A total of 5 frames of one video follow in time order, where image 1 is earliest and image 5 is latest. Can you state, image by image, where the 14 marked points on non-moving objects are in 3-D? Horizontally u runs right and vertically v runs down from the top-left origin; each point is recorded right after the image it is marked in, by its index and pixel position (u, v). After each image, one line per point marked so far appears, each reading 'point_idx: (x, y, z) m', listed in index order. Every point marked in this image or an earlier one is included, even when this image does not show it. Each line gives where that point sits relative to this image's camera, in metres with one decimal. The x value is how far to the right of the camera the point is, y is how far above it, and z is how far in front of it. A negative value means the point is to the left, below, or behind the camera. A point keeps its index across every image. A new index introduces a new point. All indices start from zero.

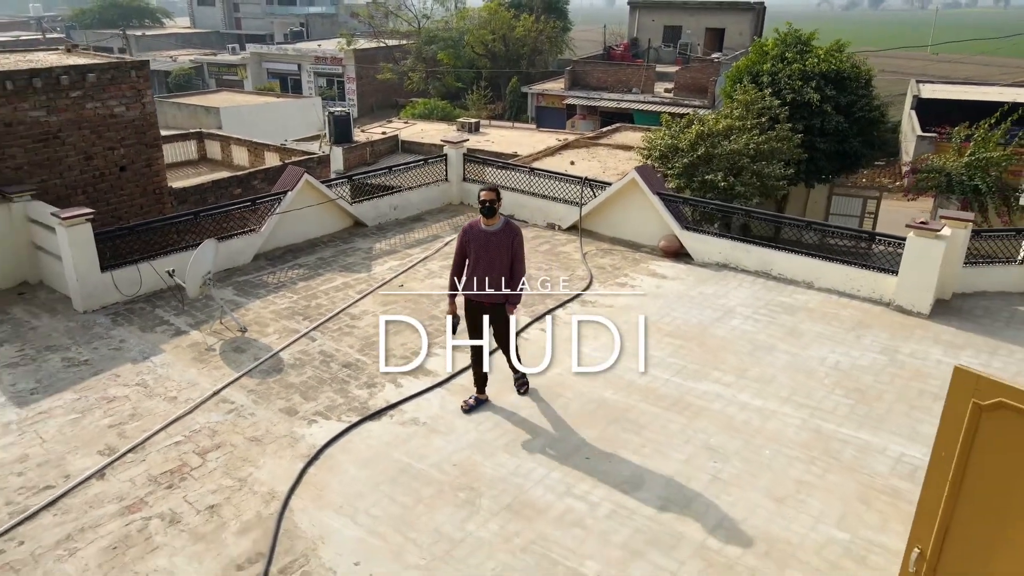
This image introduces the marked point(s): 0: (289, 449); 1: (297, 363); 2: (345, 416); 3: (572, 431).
0: (-1.4, -1.0, +4.4) m
1: (-1.6, -0.5, +5.4) m
2: (-1.1, -0.8, +4.8) m
3: (+0.4, -0.9, +4.6) m
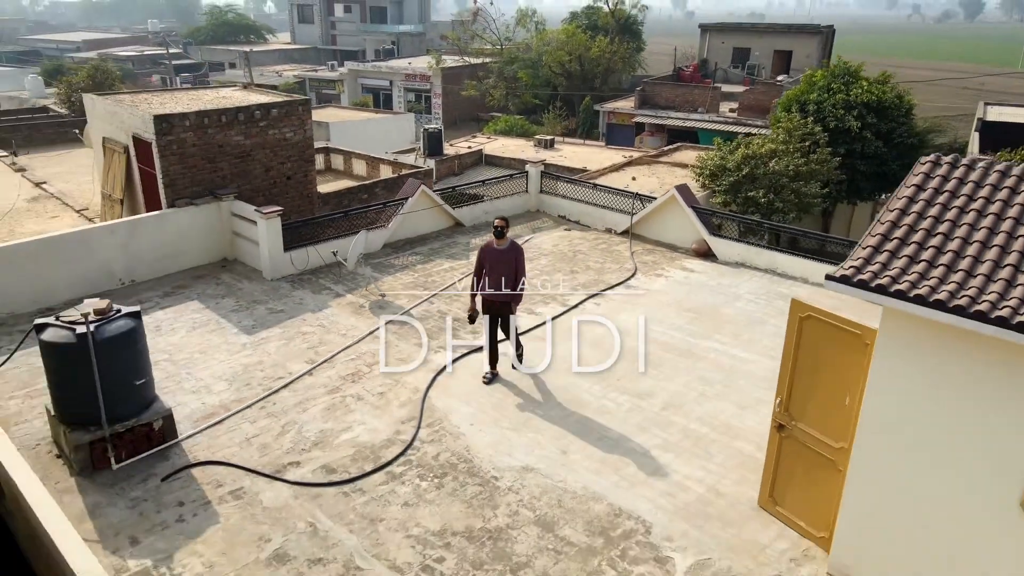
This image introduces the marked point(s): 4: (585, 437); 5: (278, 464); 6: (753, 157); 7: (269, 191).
0: (-0.8, -0.7, +6.8) m
1: (-1.0, -0.3, +7.8) m
2: (-0.5, -0.6, +7.1) m
3: (+0.9, -0.7, +6.8) m
4: (+0.6, -1.2, +5.6) m
5: (-1.7, -1.3, +5.3) m
6: (+4.8, +2.6, +14.4) m
7: (-3.3, +1.3, +10.0) m
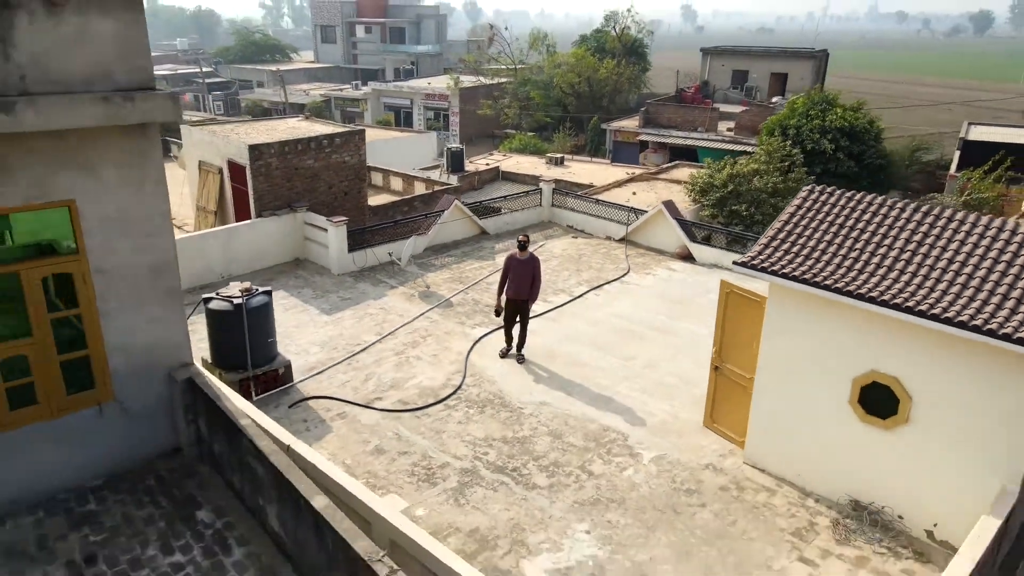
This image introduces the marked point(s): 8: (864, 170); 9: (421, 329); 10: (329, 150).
0: (-0.6, -0.6, +9.0) m
1: (-0.7, -0.2, +10.0) m
2: (-0.3, -0.5, +9.3) m
3: (+1.1, -0.6, +9.0) m
4: (+0.8, -1.0, +7.8) m
5: (-1.5, -1.1, +7.5) m
6: (+5.2, +2.6, +16.6) m
7: (-3.1, +1.4, +12.3) m
8: (+9.2, +3.1, +18.9) m
9: (-1.2, -0.5, +9.2) m
10: (-3.0, +2.3, +12.0) m
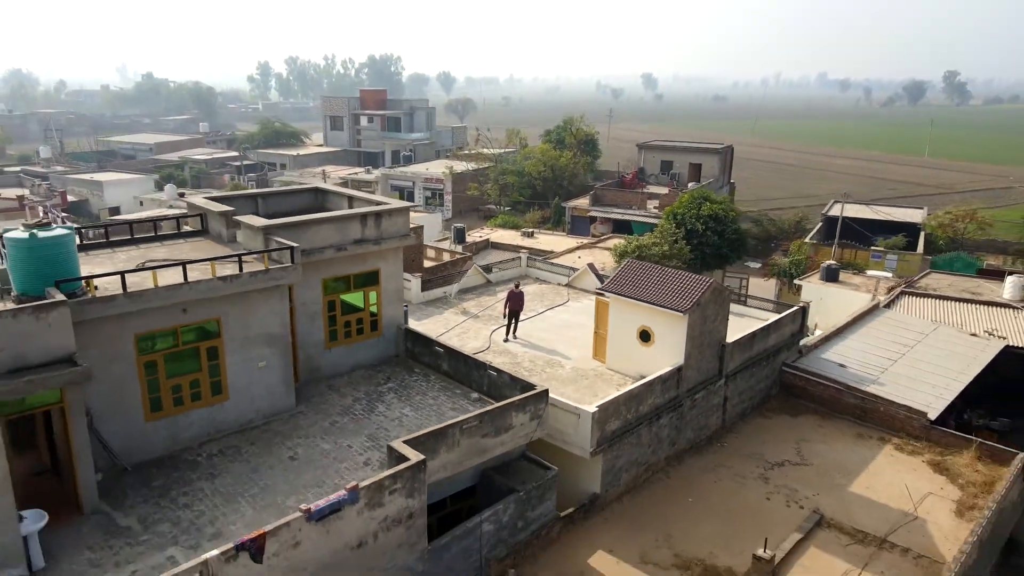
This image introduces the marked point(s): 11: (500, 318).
0: (-0.7, -1.1, +18.8) m
1: (-0.8, -0.8, +19.9) m
2: (-0.4, -1.0, +19.2) m
3: (+1.1, -1.1, +18.9) m
4: (+0.8, -1.4, +17.7) m
5: (-1.5, -1.5, +17.3) m
6: (+4.8, +1.5, +26.9) m
7: (-3.3, +0.7, +22.2) m
8: (+8.7, +1.9, +29.4) m
9: (-1.2, -1.0, +19.1) m
10: (-3.3, +1.5, +21.9) m
11: (-0.3, -0.8, +19.6) m
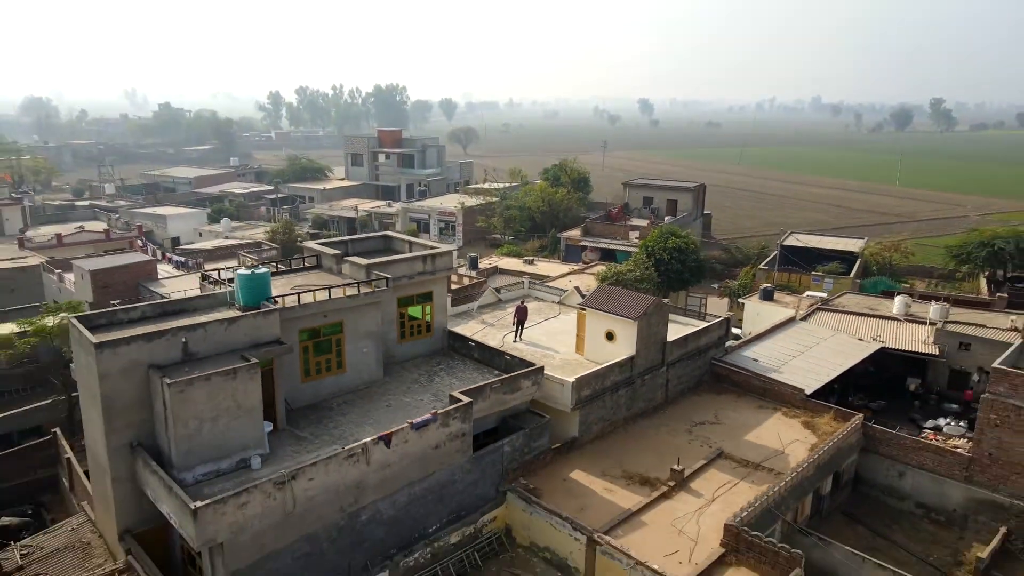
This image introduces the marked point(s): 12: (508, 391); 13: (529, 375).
0: (-0.4, -1.7, +26.1) m
1: (-0.6, -1.4, +27.2) m
2: (-0.1, -1.6, +26.5) m
3: (+1.3, -1.7, +26.2) m
4: (+1.0, -2.0, +24.9) m
5: (-1.3, -2.1, +24.5) m
6: (+5.0, +0.7, +34.3) m
7: (-3.0, 0.0, +29.5) m
8: (+8.9, +1.0, +36.7) m
9: (-1.0, -1.6, +26.3) m
10: (-3.0, +0.9, +29.3) m
11: (-0.1, -1.4, +26.9) m
12: (-0.1, -2.7, +18.7) m
13: (+0.4, -2.3, +19.2) m
